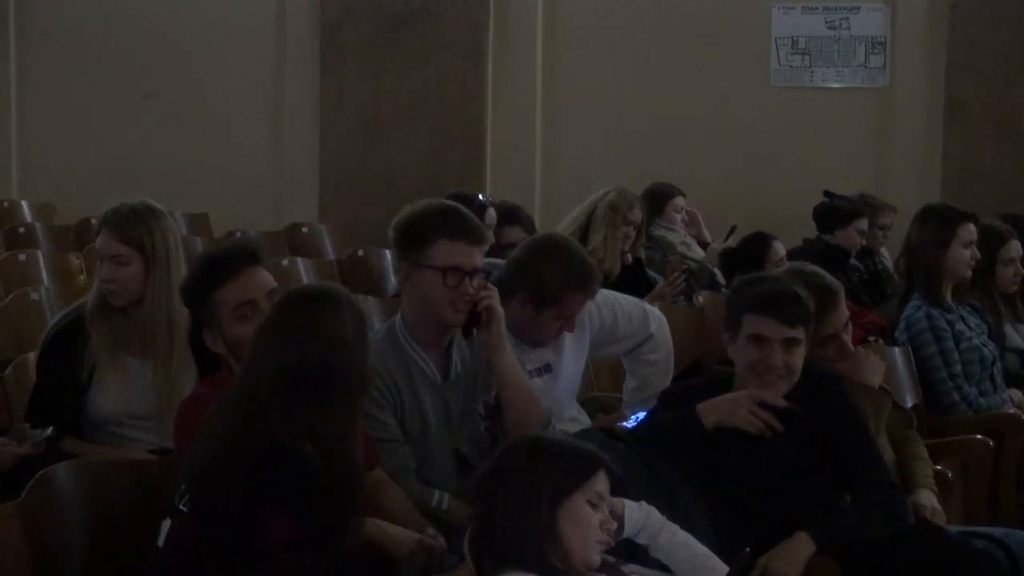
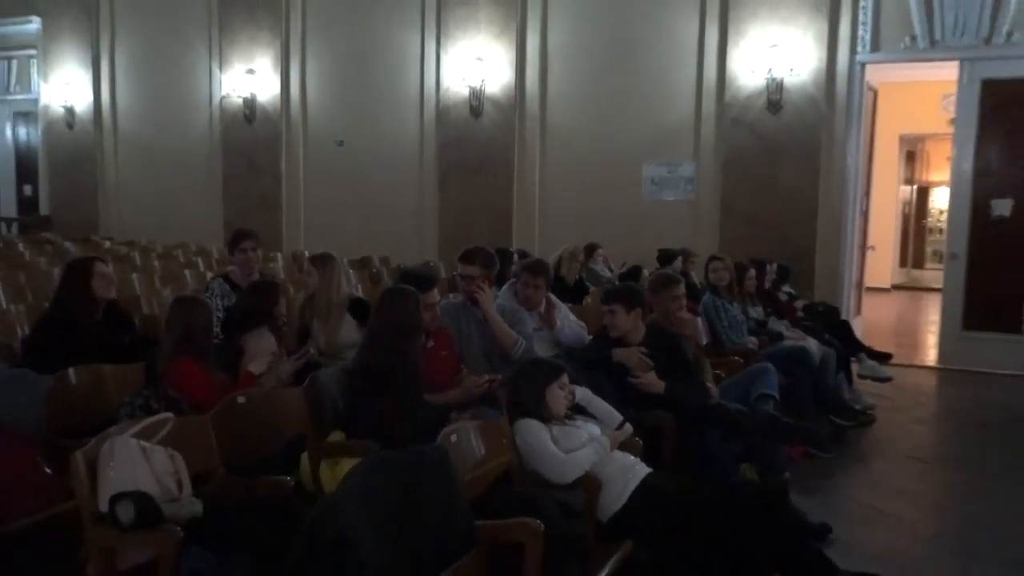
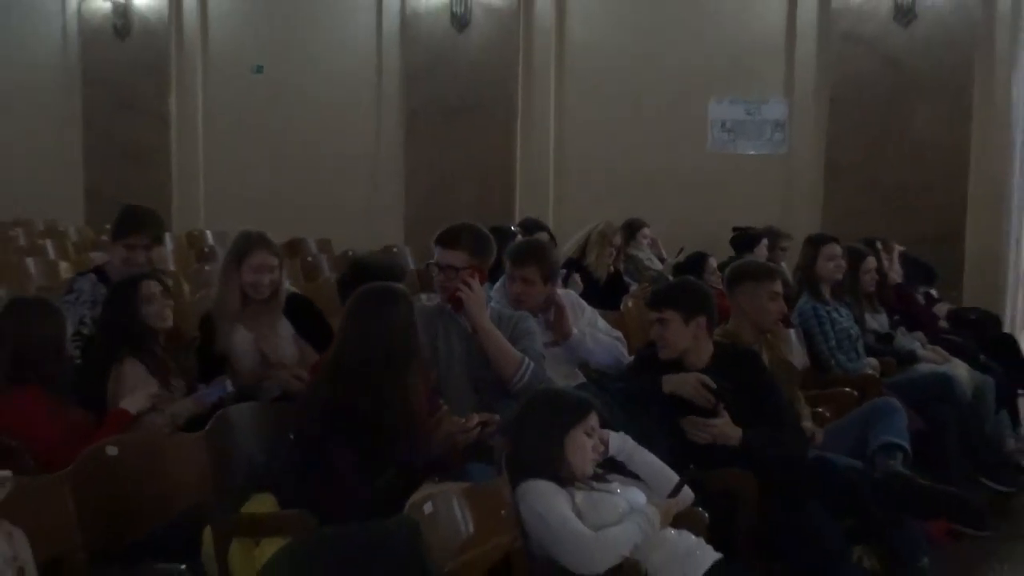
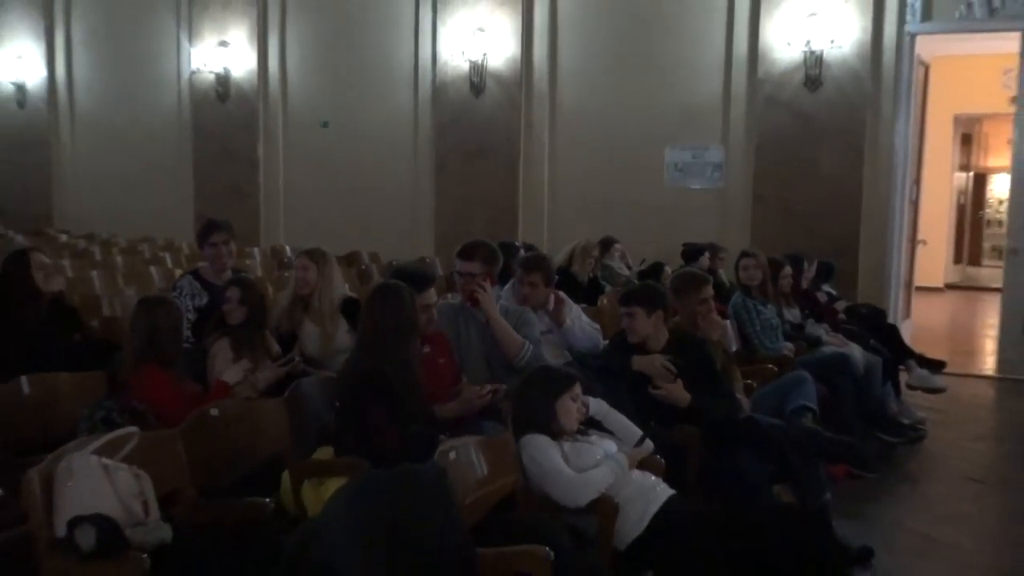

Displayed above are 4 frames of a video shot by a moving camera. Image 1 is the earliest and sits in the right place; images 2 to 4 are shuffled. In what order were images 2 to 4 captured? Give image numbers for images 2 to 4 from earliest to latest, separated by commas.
3, 4, 2
